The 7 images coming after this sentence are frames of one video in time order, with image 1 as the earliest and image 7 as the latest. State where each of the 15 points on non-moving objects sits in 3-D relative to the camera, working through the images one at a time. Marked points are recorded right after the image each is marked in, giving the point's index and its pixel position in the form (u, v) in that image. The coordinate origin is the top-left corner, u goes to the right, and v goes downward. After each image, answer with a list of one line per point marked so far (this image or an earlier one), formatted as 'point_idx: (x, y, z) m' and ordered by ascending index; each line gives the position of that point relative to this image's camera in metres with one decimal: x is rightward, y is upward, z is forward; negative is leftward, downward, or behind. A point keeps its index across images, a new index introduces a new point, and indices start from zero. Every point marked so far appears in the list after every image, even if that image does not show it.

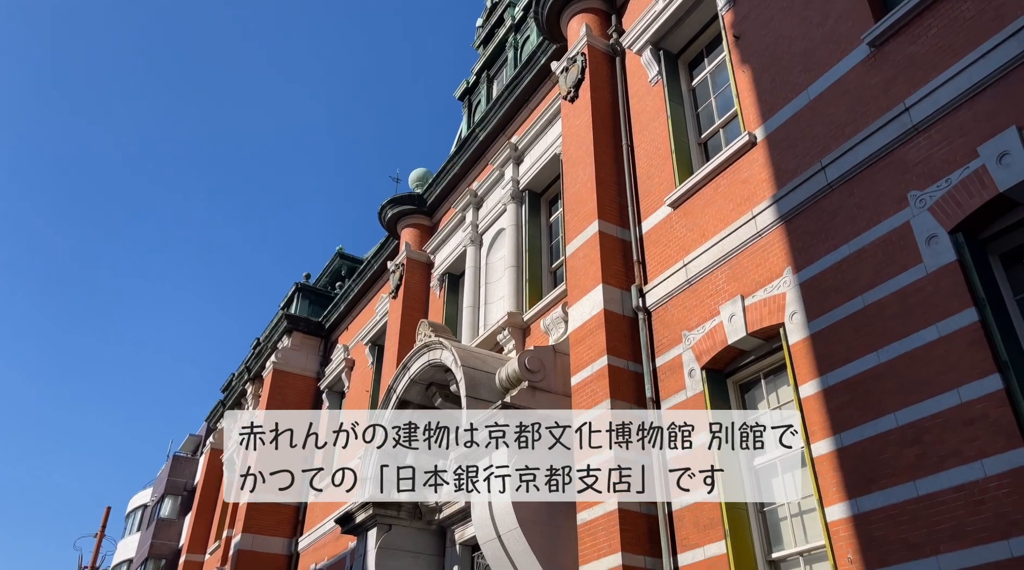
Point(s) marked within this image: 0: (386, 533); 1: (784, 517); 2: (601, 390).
0: (-2.2, -4.3, +14.6) m
1: (+2.6, -2.2, +8.0) m
2: (+1.0, -1.2, +9.5) m
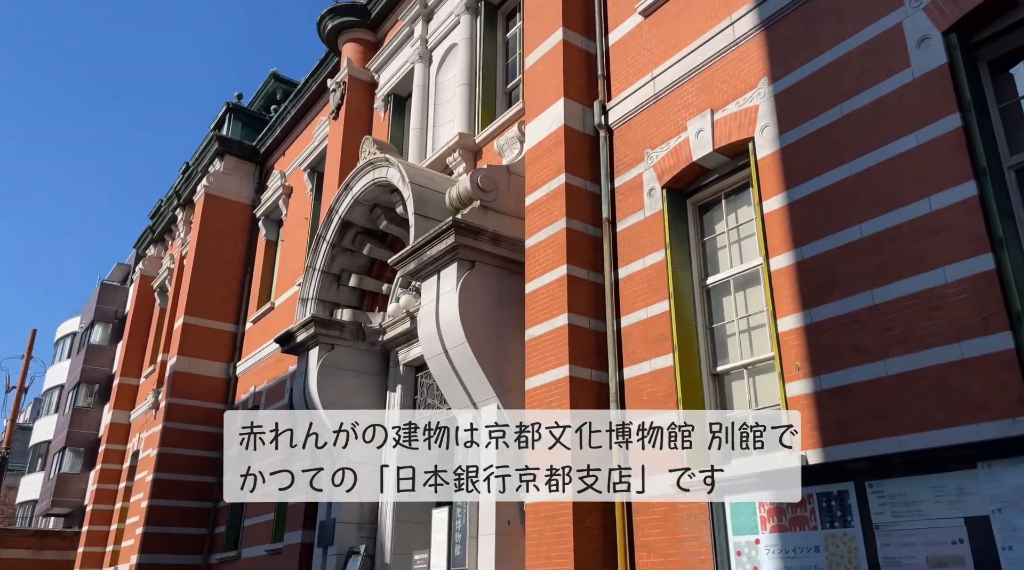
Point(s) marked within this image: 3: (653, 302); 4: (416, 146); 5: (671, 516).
0: (-3.2, -1.2, +14.7) m
1: (+2.1, -0.5, +8.2) m
2: (+0.5, +0.8, +9.3) m
3: (+1.5, -0.2, +8.7) m
4: (-1.5, +2.1, +13.0) m
5: (+1.5, -2.2, +8.1) m
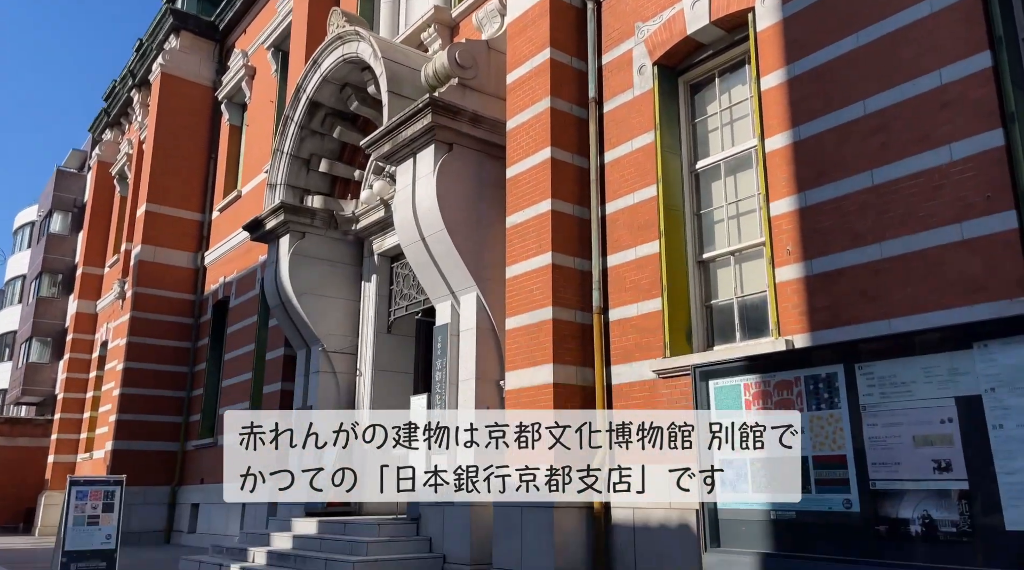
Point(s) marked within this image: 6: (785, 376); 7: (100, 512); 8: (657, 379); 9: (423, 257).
0: (-3.6, +0.8, +14.3) m
1: (+2.0, +0.6, +8.0) m
2: (+0.3, +2.1, +8.9) m
3: (+1.3, +1.0, +8.5) m
4: (-1.8, +3.8, +12.3) m
5: (+1.4, -1.1, +8.1) m
6: (+2.0, -0.7, +6.1) m
7: (-5.3, -2.9, +11.1) m
8: (+1.4, -0.9, +8.1) m
9: (-1.1, +0.3, +10.4) m
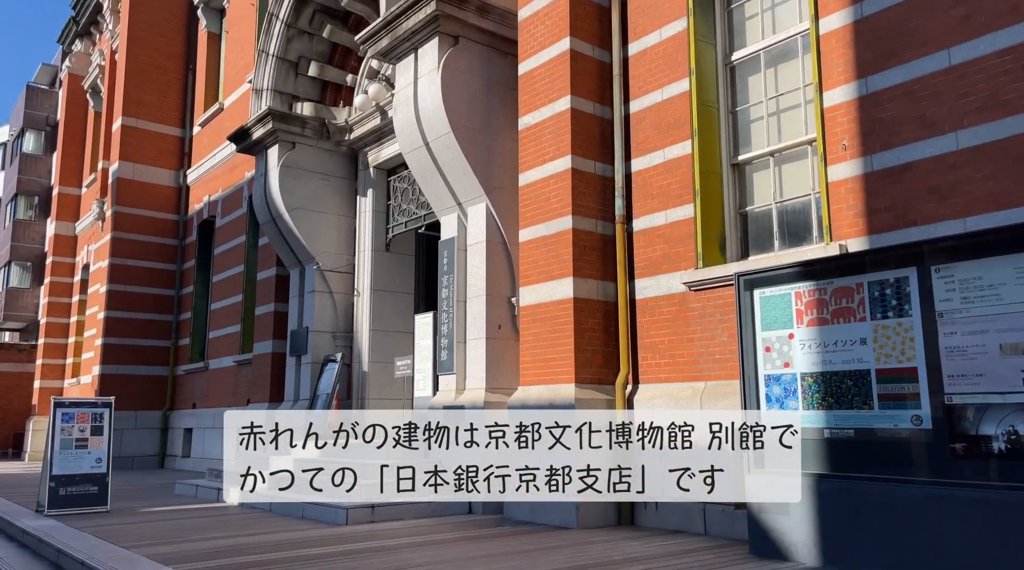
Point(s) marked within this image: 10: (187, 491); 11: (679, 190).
0: (-3.6, +2.1, +13.5) m
1: (+2.1, +1.5, +7.3) m
2: (+0.4, +3.0, +8.0) m
3: (+1.4, +1.9, +7.7) m
4: (-1.7, +5.0, +11.2) m
5: (+1.5, -0.3, +7.5) m
6: (+2.2, 0.0, +5.6) m
7: (-5.2, -1.8, +10.6) m
8: (+1.6, -0.1, +7.5) m
9: (-1.0, +1.4, +9.7) m
10: (-4.8, -3.0, +12.6) m
11: (+1.5, +0.9, +7.6) m
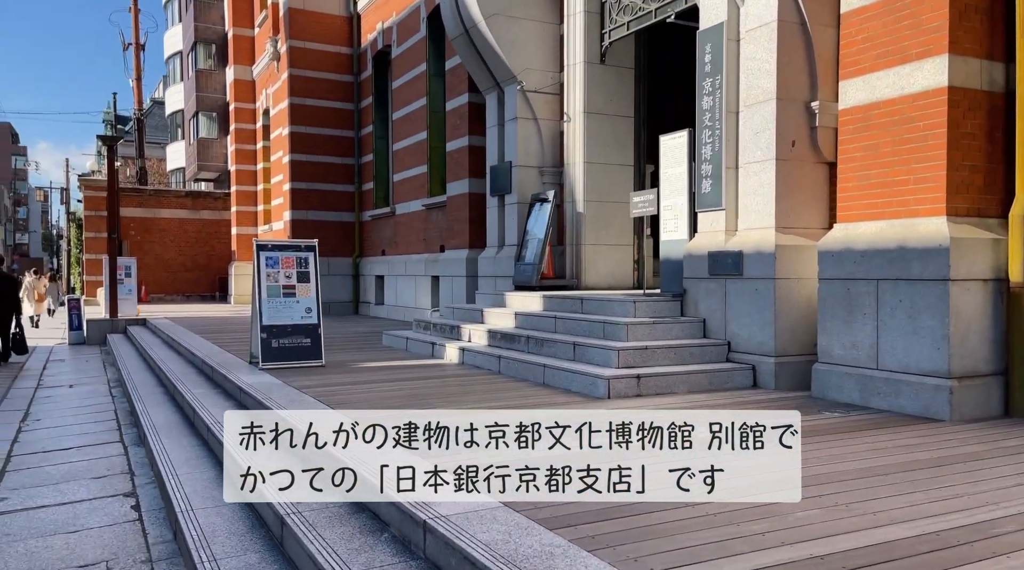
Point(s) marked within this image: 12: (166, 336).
0: (-0.4, +4.4, +11.0) m
1: (+4.1, +2.7, +4.1) m
2: (+2.5, +4.3, +4.8) m
3: (+3.4, +3.1, +4.5) m
4: (+0.8, +6.9, +7.9) m
5: (+3.6, +1.0, +4.7) m
6: (+3.8, +0.9, +2.6) m
7: (-2.4, 0.0, +9.2) m
8: (+3.6, +1.2, +4.6) m
9: (+1.5, +3.0, +7.0) m
10: (-1.6, -0.8, +11.3) m
11: (+3.5, +2.1, +4.6) m
12: (-5.9, -0.9, +14.4) m
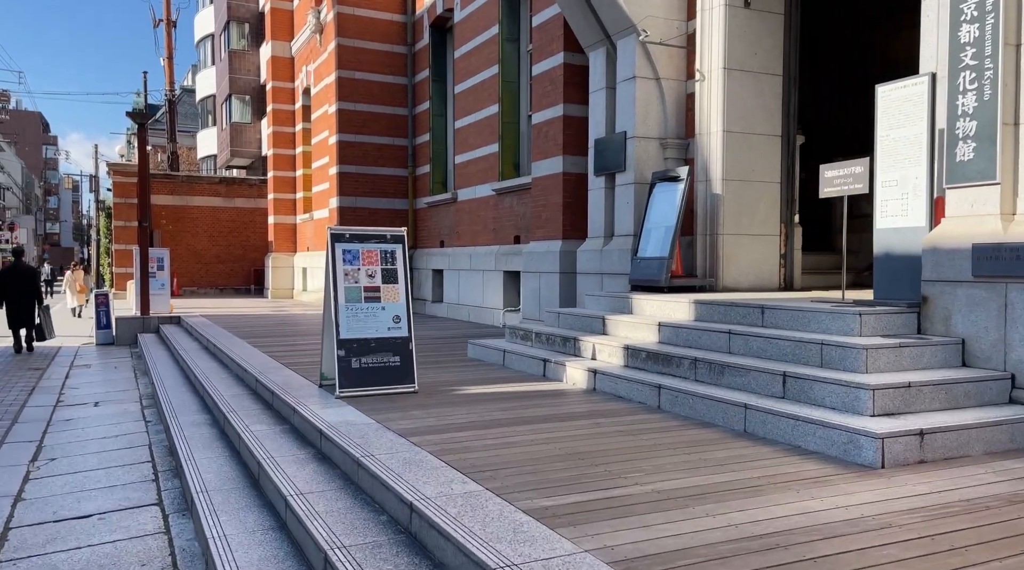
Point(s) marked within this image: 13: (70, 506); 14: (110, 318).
0: (+0.9, +4.5, +8.8) m
1: (+5.2, +2.6, +1.7) m
2: (+3.6, +4.2, +2.5) m
3: (+4.6, +3.1, +2.2) m
4: (+2.1, +6.8, +5.6) m
5: (+4.7, +1.0, +2.4) m
6: (+4.9, +0.8, +0.3) m
7: (-1.1, 0.0, +7.1) m
8: (+4.7, +1.1, +2.4) m
9: (+2.6, +3.0, +4.7) m
10: (-0.3, -0.8, +9.2) m
11: (+4.6, +2.1, +2.3) m
12: (-4.5, -0.8, +12.5) m
13: (-3.0, -1.5, +5.6) m
14: (-7.7, -0.6, +16.1) m
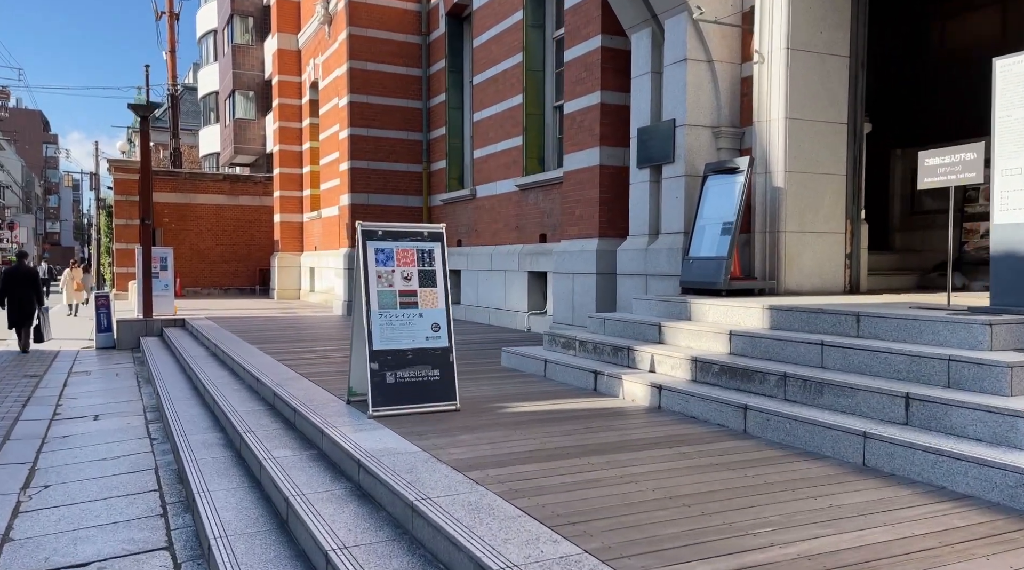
0: (+1.3, +4.4, +7.9) m
1: (+5.5, +2.6, +0.9) m
2: (+4.0, +4.2, +1.6) m
3: (+4.9, +3.0, +1.4) m
4: (+2.5, +6.8, +4.8) m
5: (+5.1, +0.9, +1.6) m
6: (+5.3, +0.8, -0.5) m
7: (-0.7, 0.0, +6.3) m
8: (+5.1, +1.1, +1.5) m
9: (+3.0, +2.9, +3.9) m
10: (+0.1, -0.8, +8.4) m
11: (+5.0, +2.0, +1.4) m
12: (-4.1, -0.9, +11.6) m
13: (-2.6, -1.5, +4.8) m
14: (-7.2, -0.6, +15.2) m
